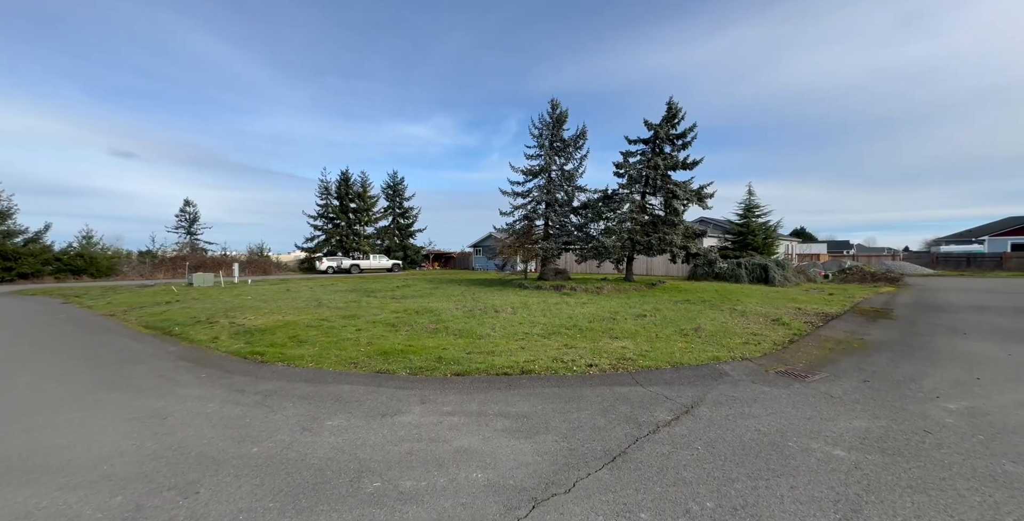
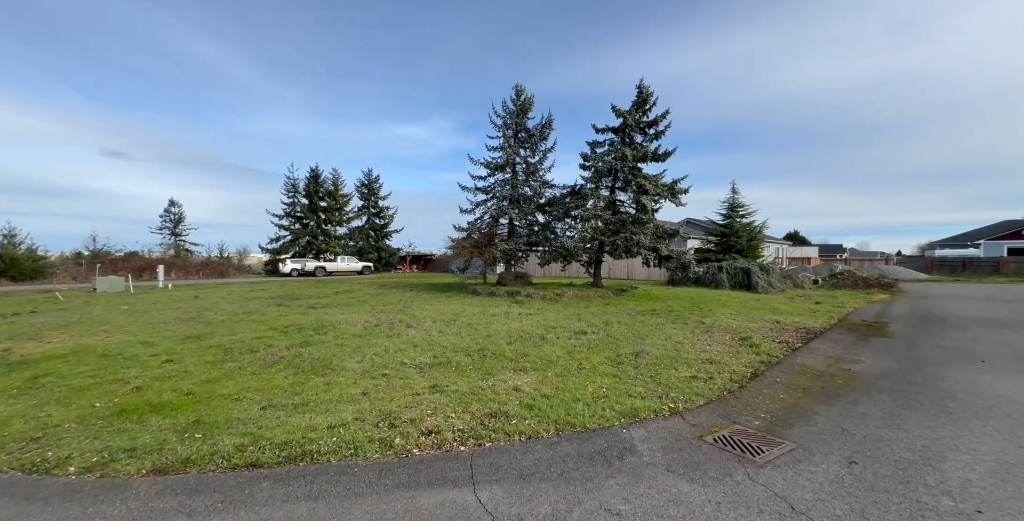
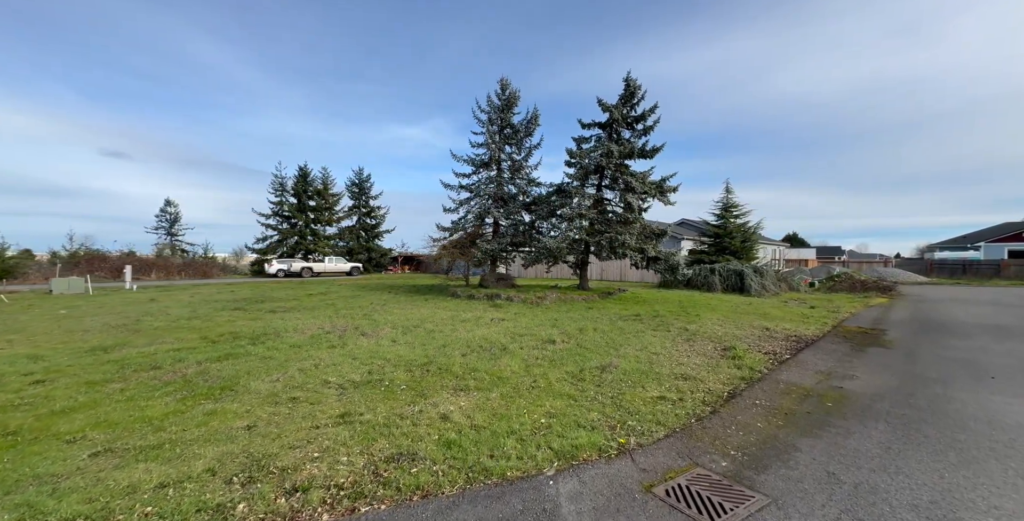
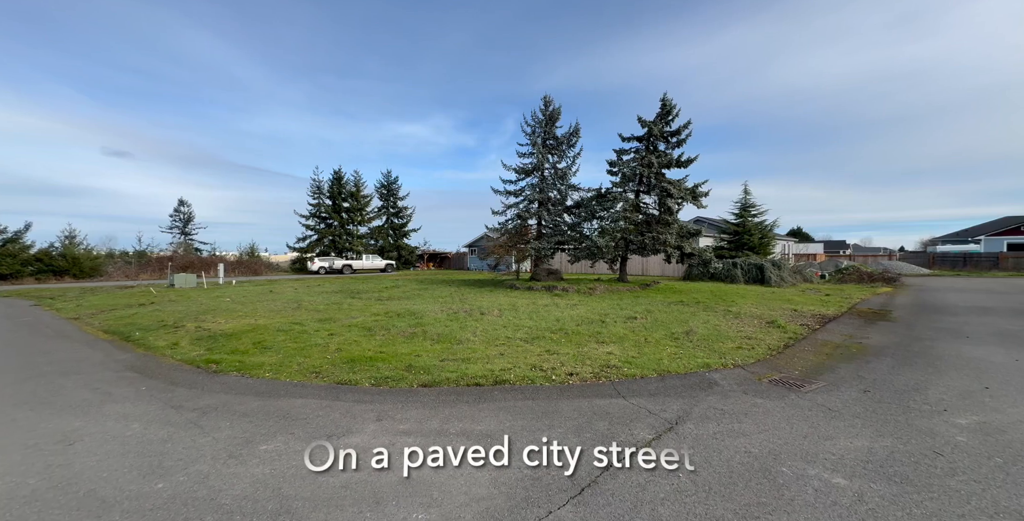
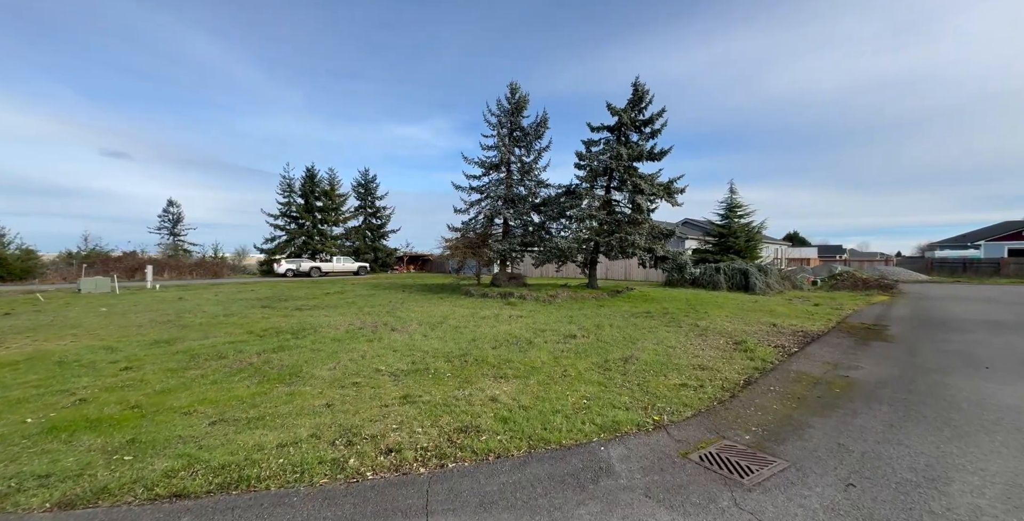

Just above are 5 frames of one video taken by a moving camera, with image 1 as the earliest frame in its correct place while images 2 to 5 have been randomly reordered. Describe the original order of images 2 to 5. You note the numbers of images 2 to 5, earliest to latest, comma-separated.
4, 2, 5, 3
